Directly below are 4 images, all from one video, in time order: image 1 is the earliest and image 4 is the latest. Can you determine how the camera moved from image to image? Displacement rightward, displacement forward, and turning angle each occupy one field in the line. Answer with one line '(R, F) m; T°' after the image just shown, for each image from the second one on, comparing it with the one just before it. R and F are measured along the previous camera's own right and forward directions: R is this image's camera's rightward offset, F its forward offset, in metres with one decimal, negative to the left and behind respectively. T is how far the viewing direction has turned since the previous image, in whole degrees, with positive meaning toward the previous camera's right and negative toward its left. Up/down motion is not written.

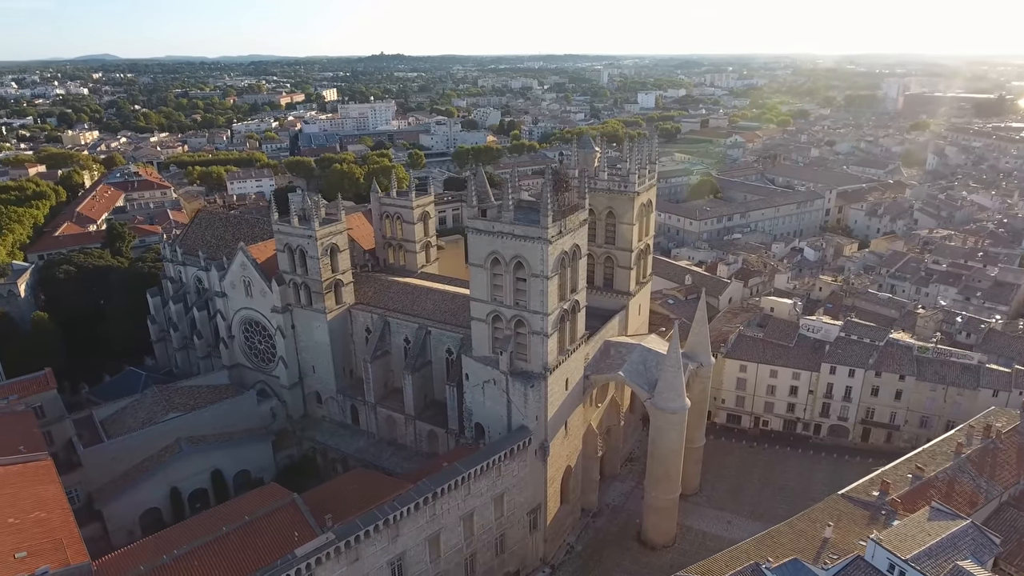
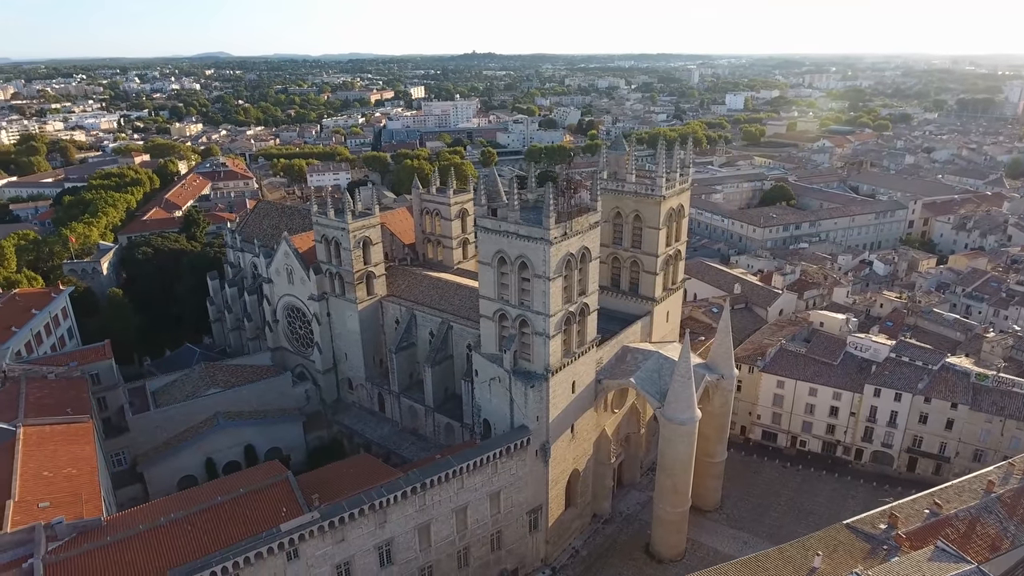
(+3.4, +0.1) m; -7°
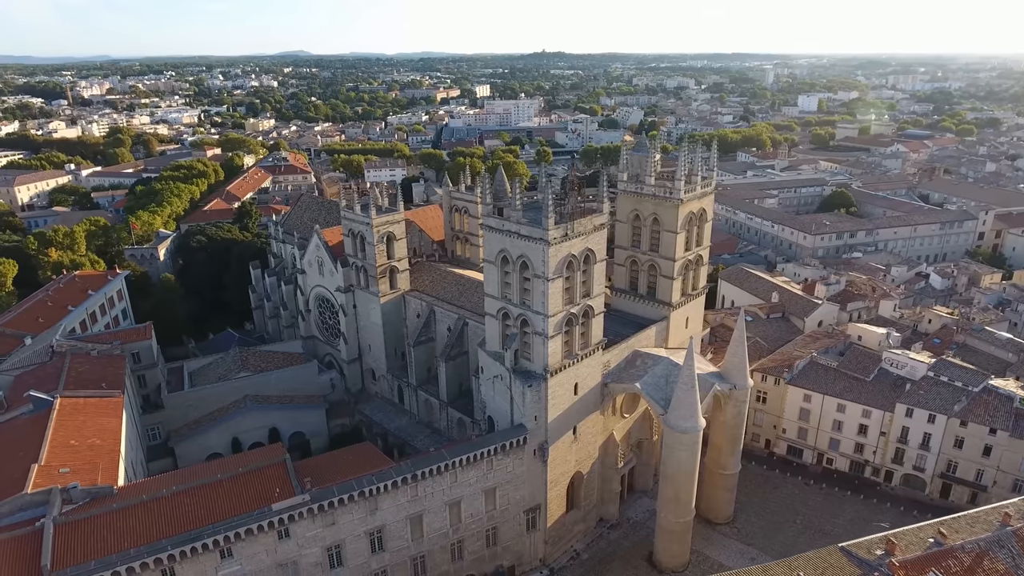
(+2.8, 0.0) m; -6°
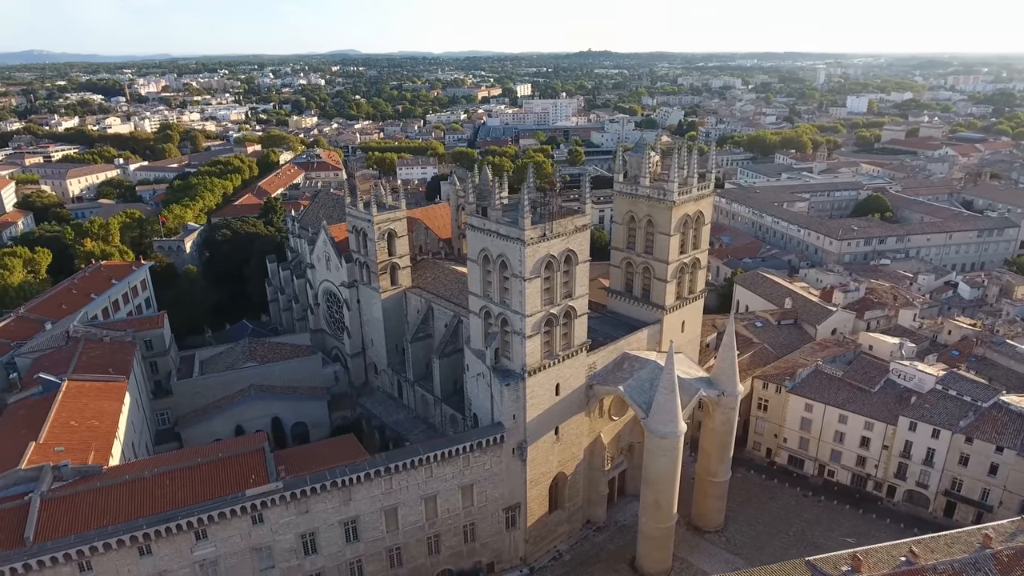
(+2.8, -0.1) m; -4°
